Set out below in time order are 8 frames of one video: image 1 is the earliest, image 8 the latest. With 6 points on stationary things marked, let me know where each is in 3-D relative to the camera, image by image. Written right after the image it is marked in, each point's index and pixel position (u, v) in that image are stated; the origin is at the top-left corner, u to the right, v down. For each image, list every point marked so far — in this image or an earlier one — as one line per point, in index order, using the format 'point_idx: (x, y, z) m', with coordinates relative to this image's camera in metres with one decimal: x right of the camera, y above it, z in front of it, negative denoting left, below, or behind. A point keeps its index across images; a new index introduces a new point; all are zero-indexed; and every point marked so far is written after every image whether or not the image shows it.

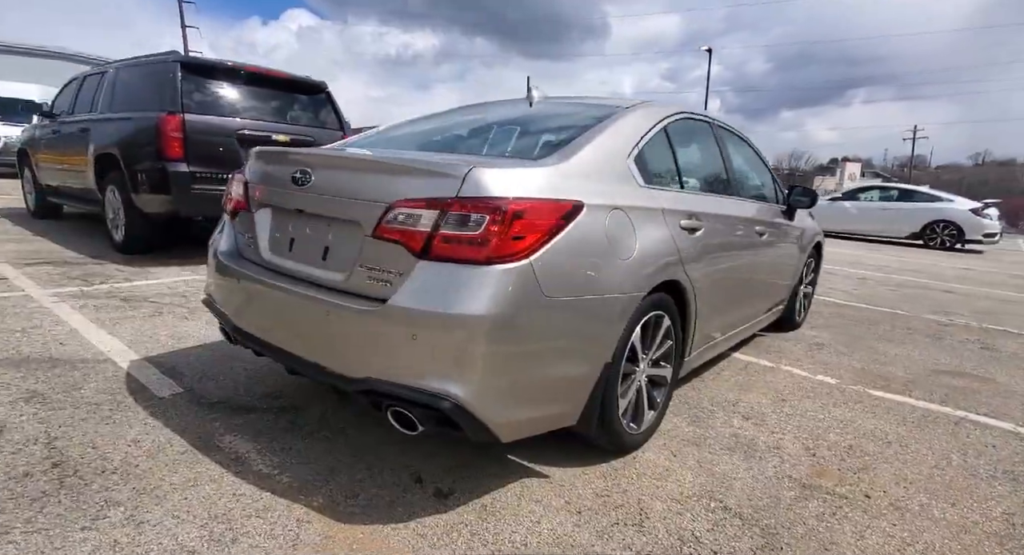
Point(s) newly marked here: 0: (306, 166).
0: (-0.8, +0.4, +2.0) m
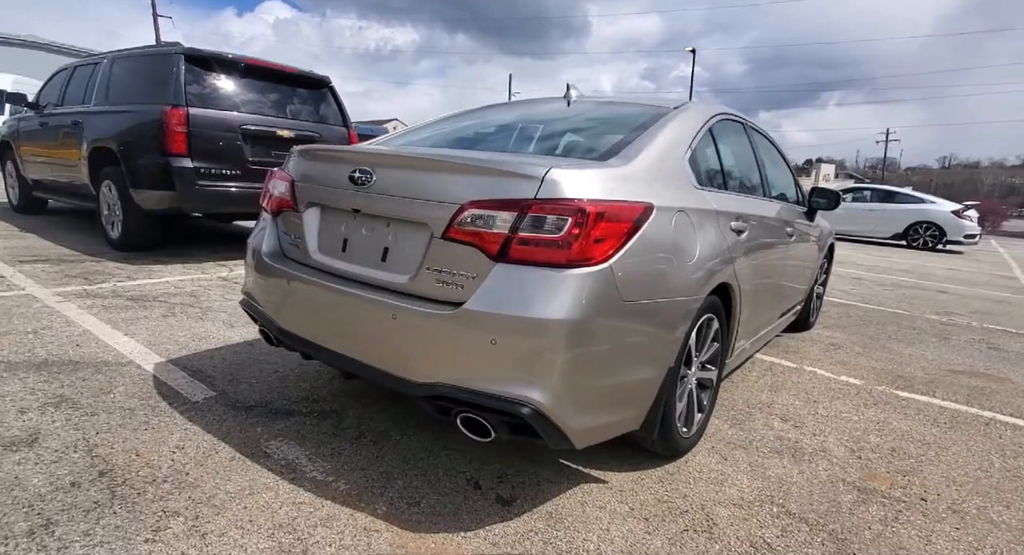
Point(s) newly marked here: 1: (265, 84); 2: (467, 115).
0: (-0.6, +0.4, +2.0) m
1: (-2.8, +2.2, +6.3) m
2: (-0.2, +1.0, +3.2) m
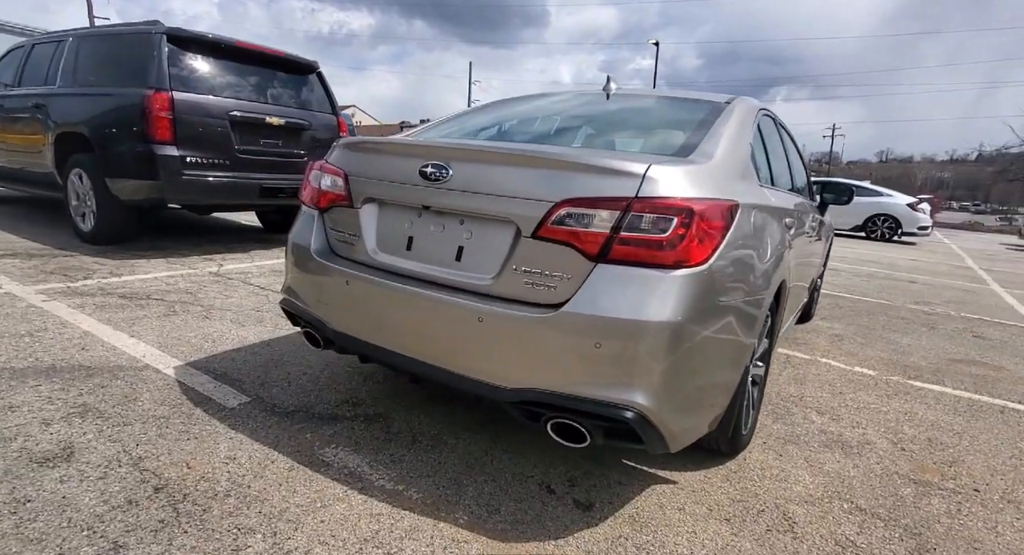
0: (-0.3, +0.4, +1.9) m
1: (-2.9, +2.3, +6.0) m
2: (0.0, +1.0, +3.1) m
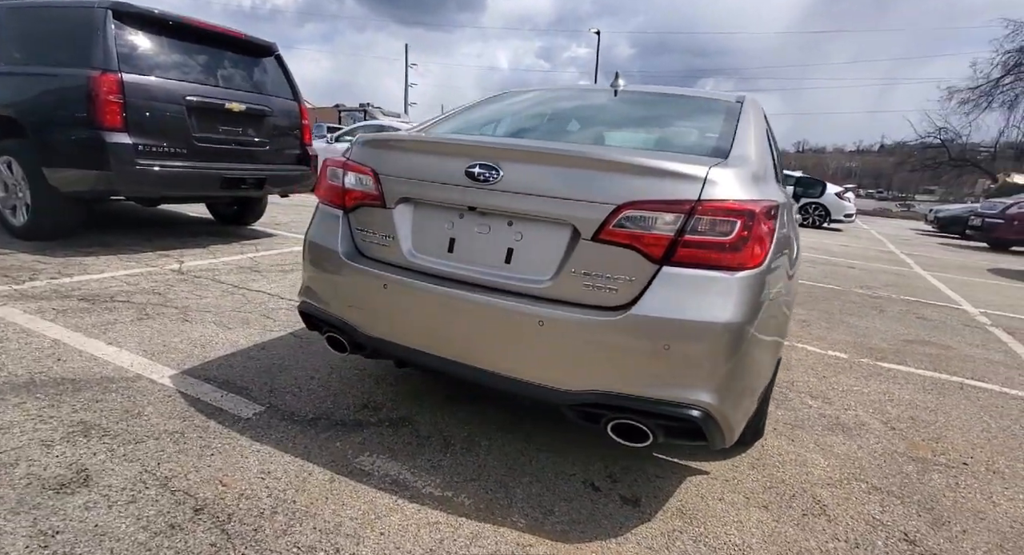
0: (-0.2, +0.4, +1.8) m
1: (-3.2, +2.3, +5.6) m
2: (0.0, +1.0, +3.1) m
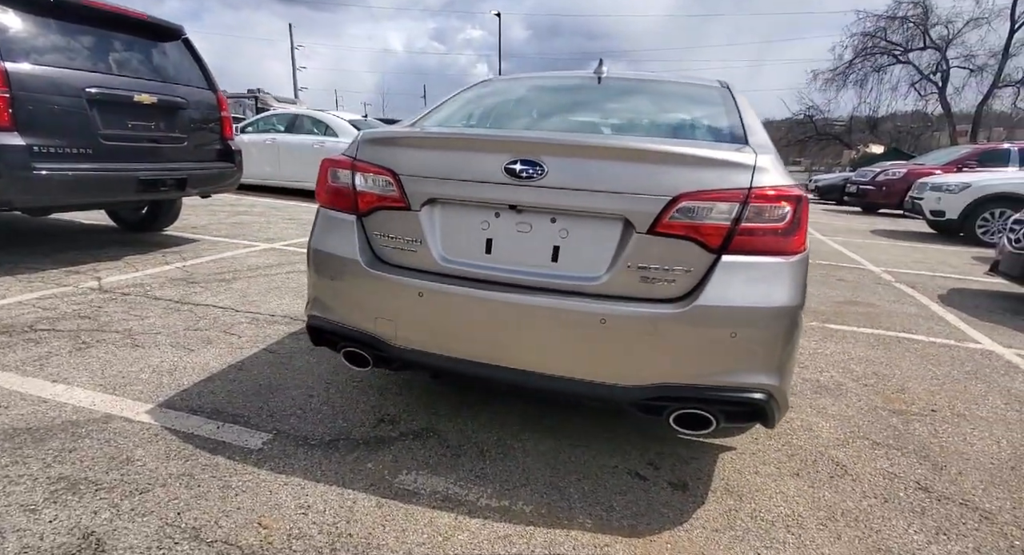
0: (-0.1, +0.4, +1.8) m
1: (-3.7, +2.2, +5.0) m
2: (-0.2, +1.0, +3.0) m
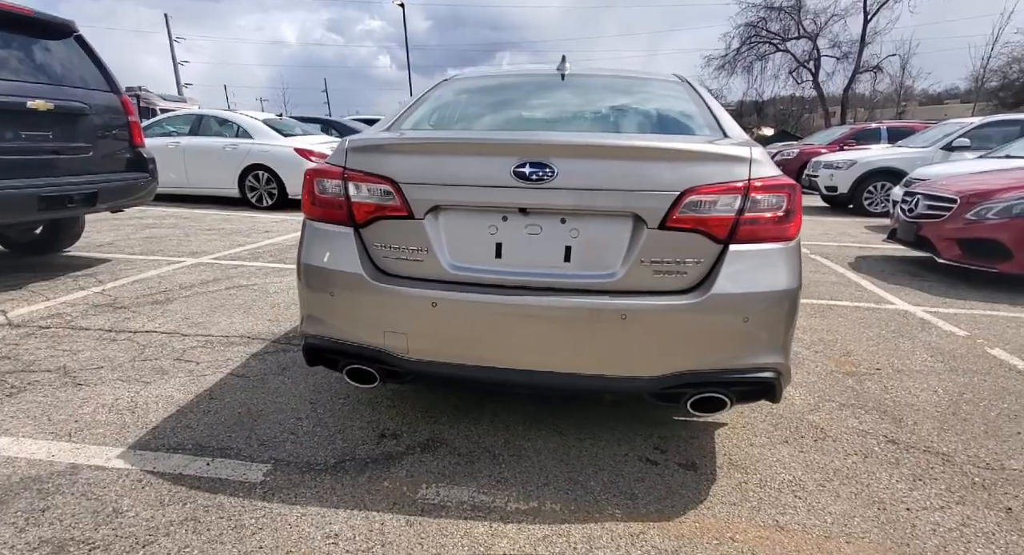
0: (0.0, +0.4, +1.8) m
1: (-4.3, +1.9, +4.4) m
2: (-0.4, +1.0, +2.9) m
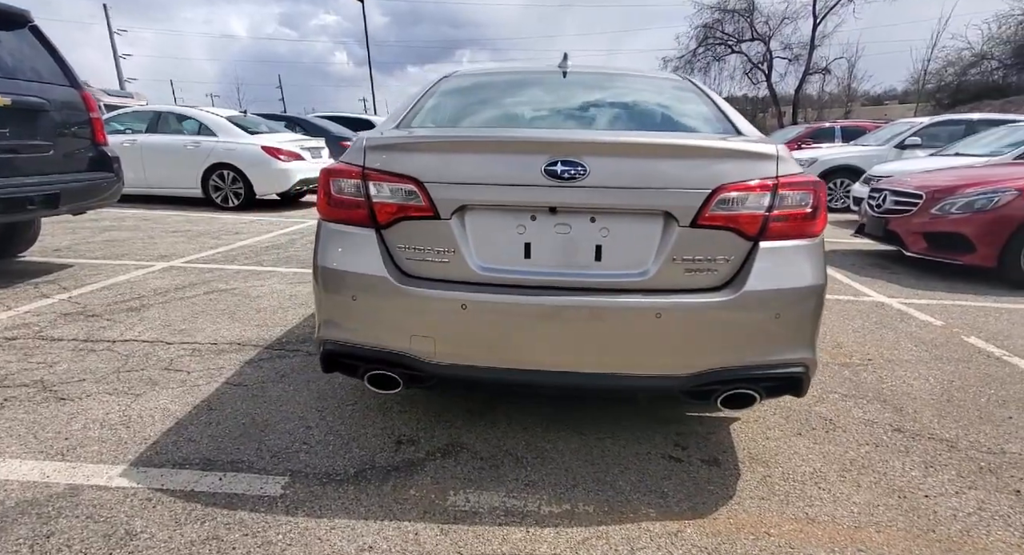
0: (0.0, +0.4, +1.7) m
1: (-4.4, +1.9, +4.0) m
2: (-0.4, +1.0, +2.8) m
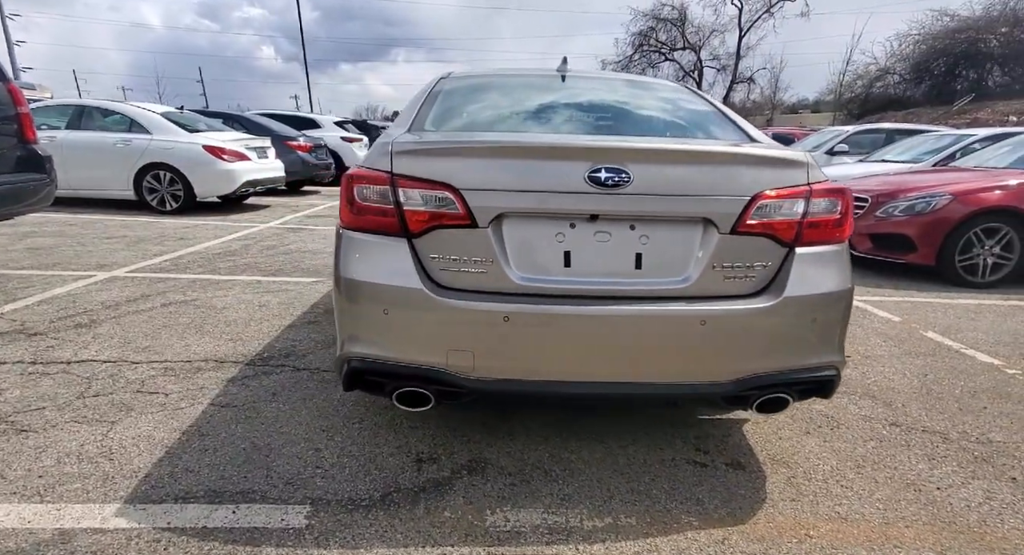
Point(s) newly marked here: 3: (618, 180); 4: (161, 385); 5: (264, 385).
0: (+0.2, +0.4, +1.7) m
1: (-4.5, +1.8, +3.5) m
2: (-0.4, +1.0, +2.8) m
3: (+0.3, +0.3, +1.7) m
4: (-1.7, -0.5, +2.6) m
5: (-1.2, -0.5, +2.6) m
